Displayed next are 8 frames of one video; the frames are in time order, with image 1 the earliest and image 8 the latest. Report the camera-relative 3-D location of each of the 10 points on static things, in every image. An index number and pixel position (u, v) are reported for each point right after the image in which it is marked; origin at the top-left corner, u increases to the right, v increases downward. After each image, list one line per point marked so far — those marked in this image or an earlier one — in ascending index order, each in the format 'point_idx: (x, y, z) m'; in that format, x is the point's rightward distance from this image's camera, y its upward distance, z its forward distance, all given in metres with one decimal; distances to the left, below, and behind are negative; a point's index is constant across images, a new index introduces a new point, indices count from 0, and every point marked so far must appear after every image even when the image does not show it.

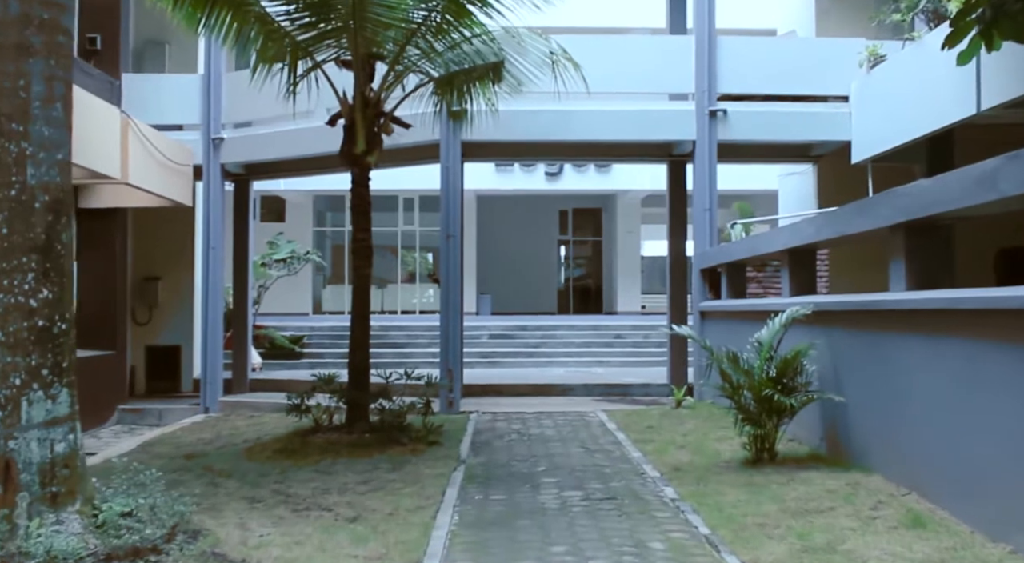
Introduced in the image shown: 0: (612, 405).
0: (+1.2, -1.5, +10.5) m
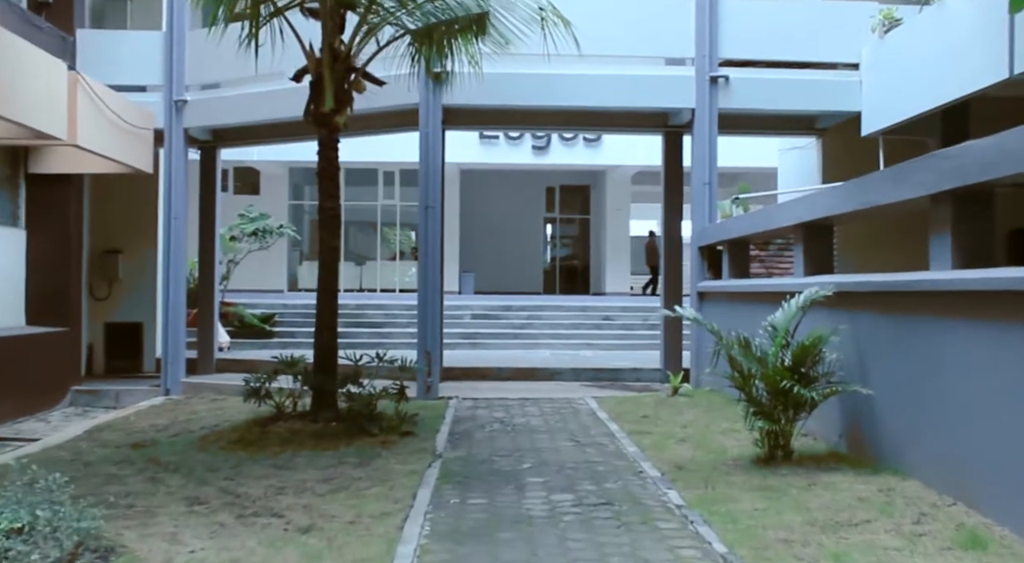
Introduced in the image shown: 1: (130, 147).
0: (+1.0, -1.2, +9.8) m
1: (-4.5, +1.6, +10.5) m
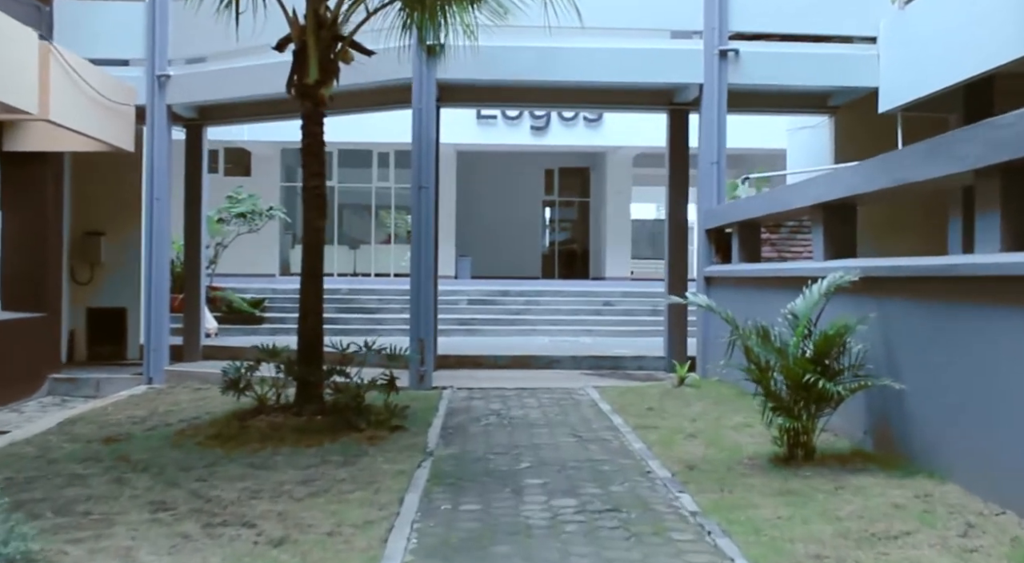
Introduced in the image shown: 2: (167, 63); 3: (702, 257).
0: (+1.0, -1.1, +9.4) m
1: (-4.5, +1.8, +10.0) m
2: (-4.1, +2.6, +10.6) m
3: (+2.0, +0.2, +9.2) m
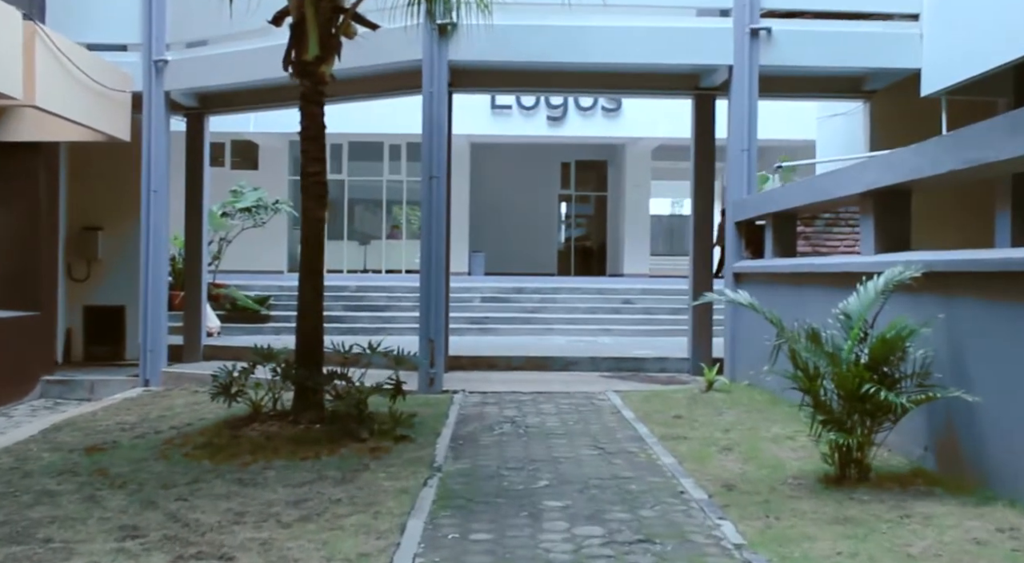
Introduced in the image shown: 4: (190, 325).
0: (+1.1, -1.0, +8.8) m
1: (-4.3, +1.8, +9.5) m
2: (-3.9, +2.6, +10.1) m
3: (+2.1, +0.3, +8.6) m
4: (-4.1, -0.6, +11.5) m
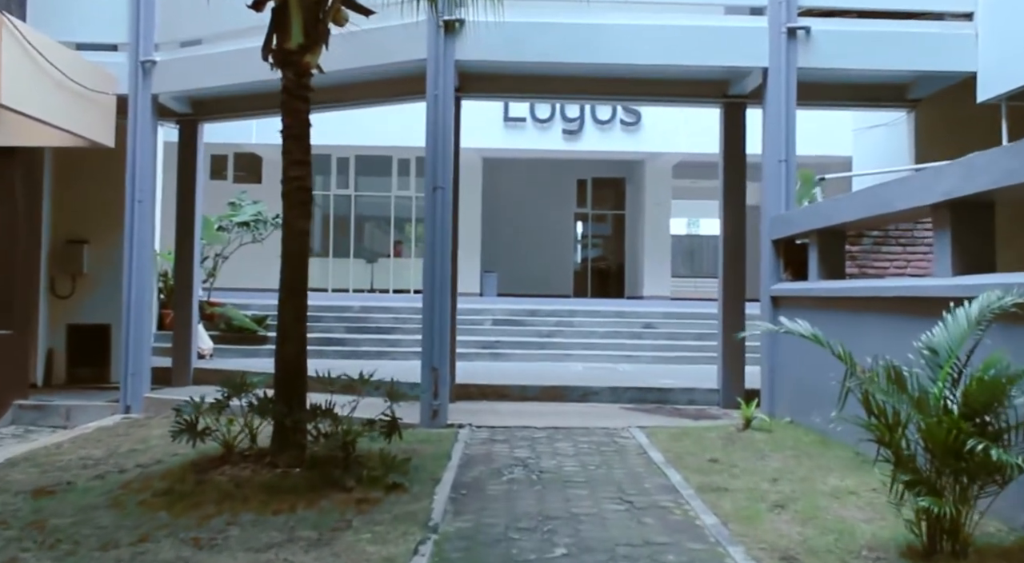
0: (+1.2, -1.2, +7.9) m
1: (-4.2, +1.6, +8.7) m
2: (-3.7, +2.4, +9.3) m
3: (+2.2, +0.1, +7.7) m
4: (-4.0, -0.8, +10.7) m
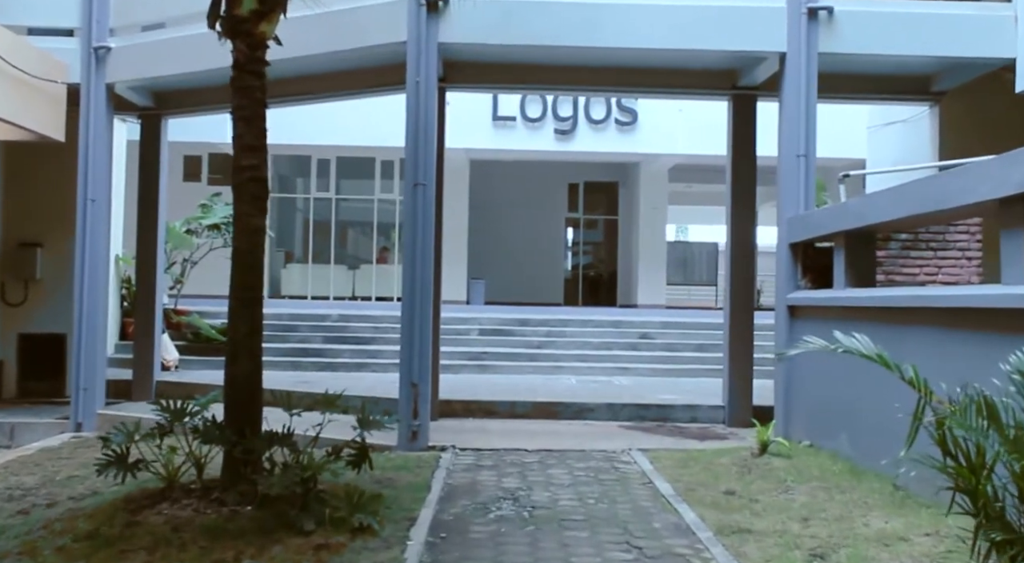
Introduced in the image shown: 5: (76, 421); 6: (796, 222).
0: (+1.1, -1.3, +7.2) m
1: (-4.3, +1.6, +7.9) m
2: (-3.8, +2.4, +8.6) m
3: (+2.1, 0.0, +7.0) m
4: (-4.1, -0.9, +9.9) m
5: (-4.1, -1.3, +8.5) m
6: (+2.2, +0.5, +6.8) m
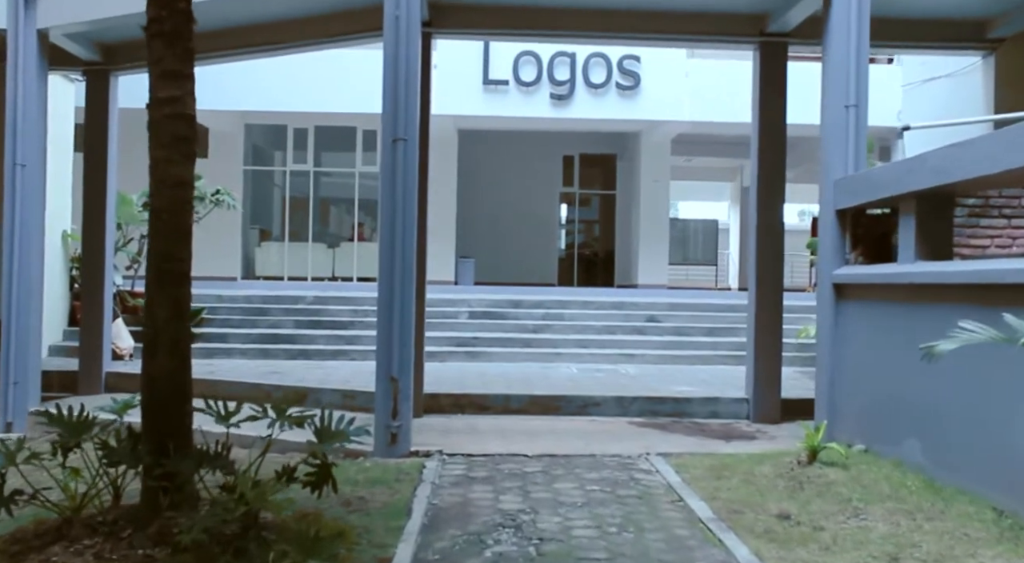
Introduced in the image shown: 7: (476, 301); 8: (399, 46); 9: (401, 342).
0: (+1.1, -1.1, +6.1) m
1: (-4.3, +1.8, +6.8) m
2: (-3.9, +2.6, +7.4) m
3: (+2.1, +0.2, +6.0) m
4: (-4.1, -0.6, +8.8) m
5: (-4.1, -1.1, +7.4) m
6: (+2.1, +0.6, +5.8) m
7: (-0.4, -0.2, +11.1) m
8: (-0.7, +1.5, +5.7) m
9: (-0.7, -0.4, +5.8) m
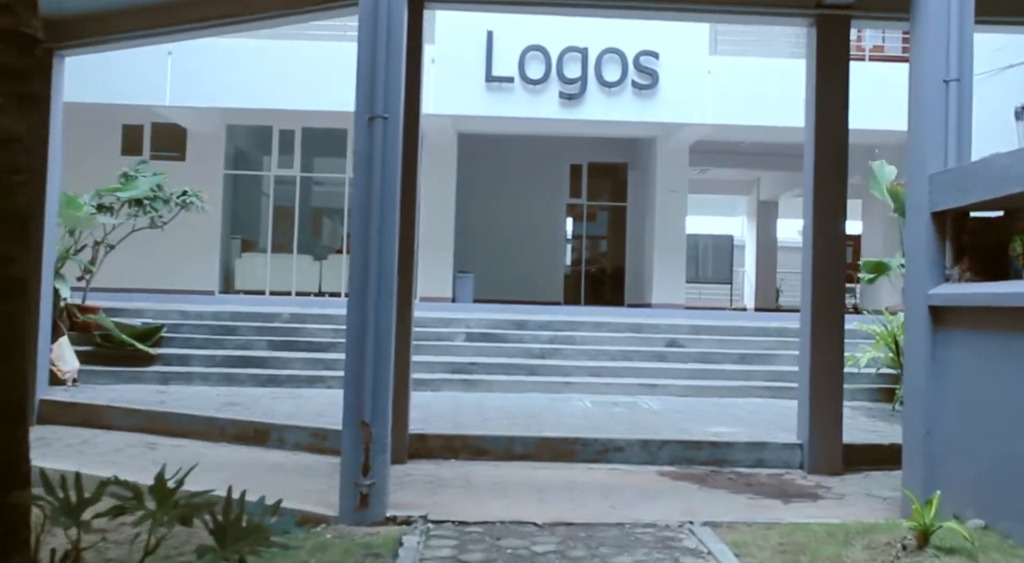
0: (+1.1, -1.2, +4.8) m
1: (-4.3, +1.7, +5.5) m
2: (-3.8, +2.5, +6.2) m
3: (+2.1, +0.1, +4.7) m
4: (-4.1, -0.7, +7.5) m
5: (-4.1, -1.2, +6.1) m
6: (+2.2, +0.5, +4.5) m
7: (-0.4, -0.4, +9.8) m
8: (-0.7, +1.4, +4.5) m
9: (-0.7, -0.5, +4.5) m
